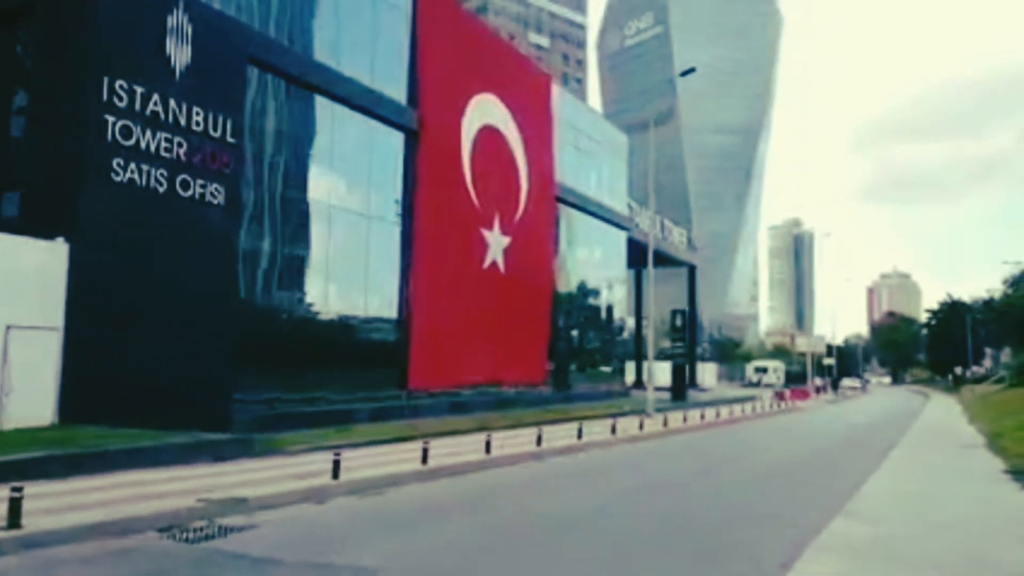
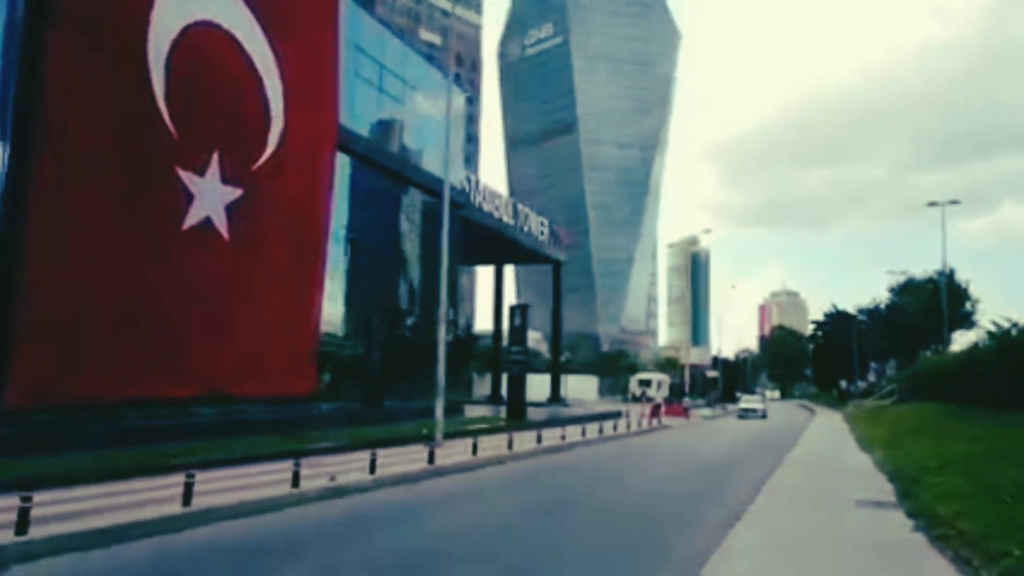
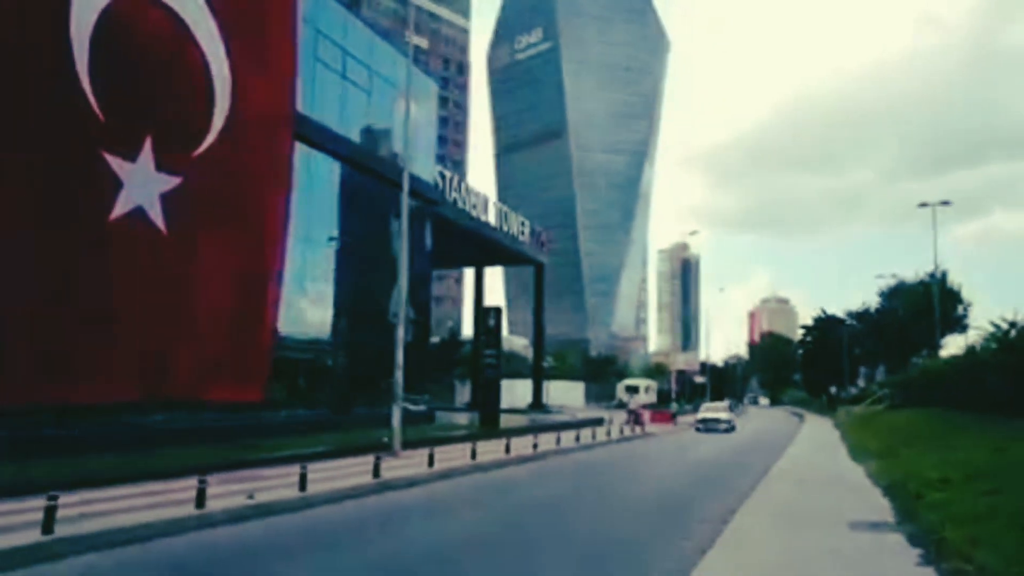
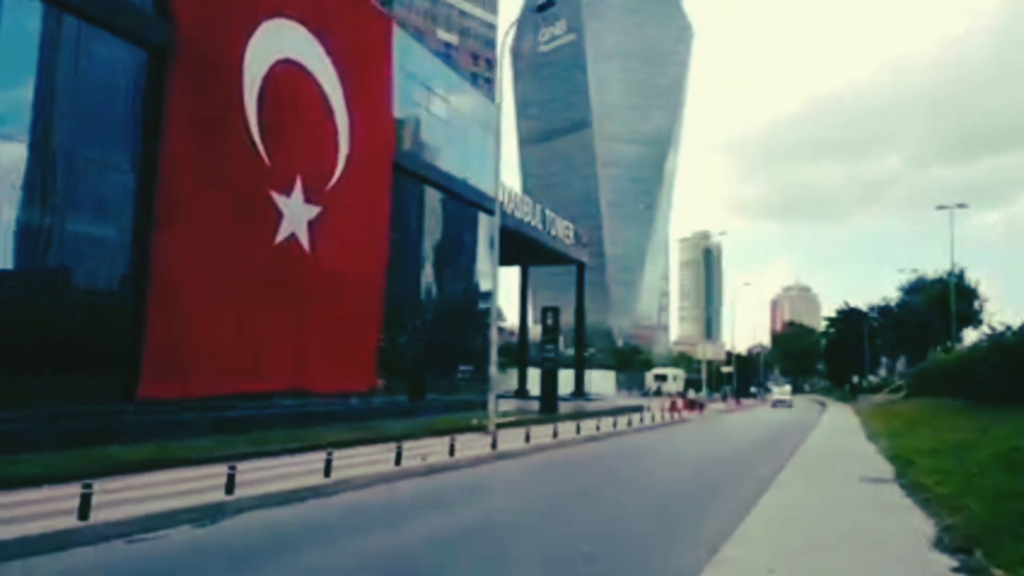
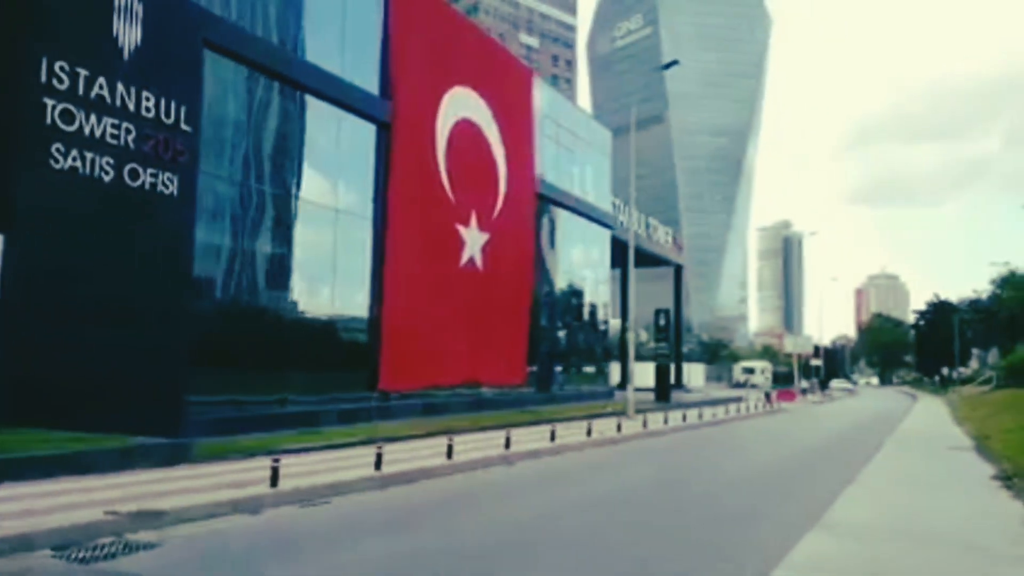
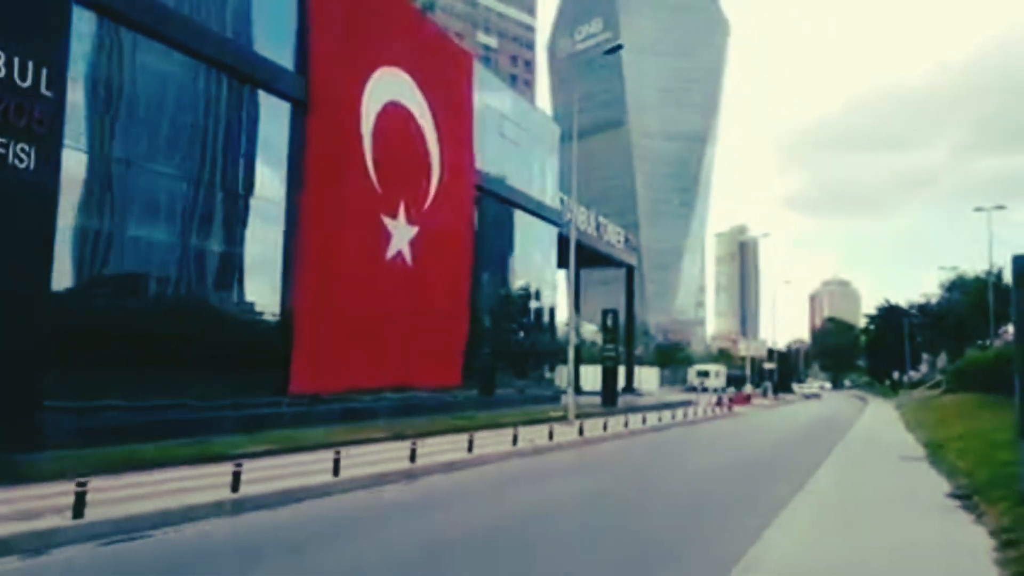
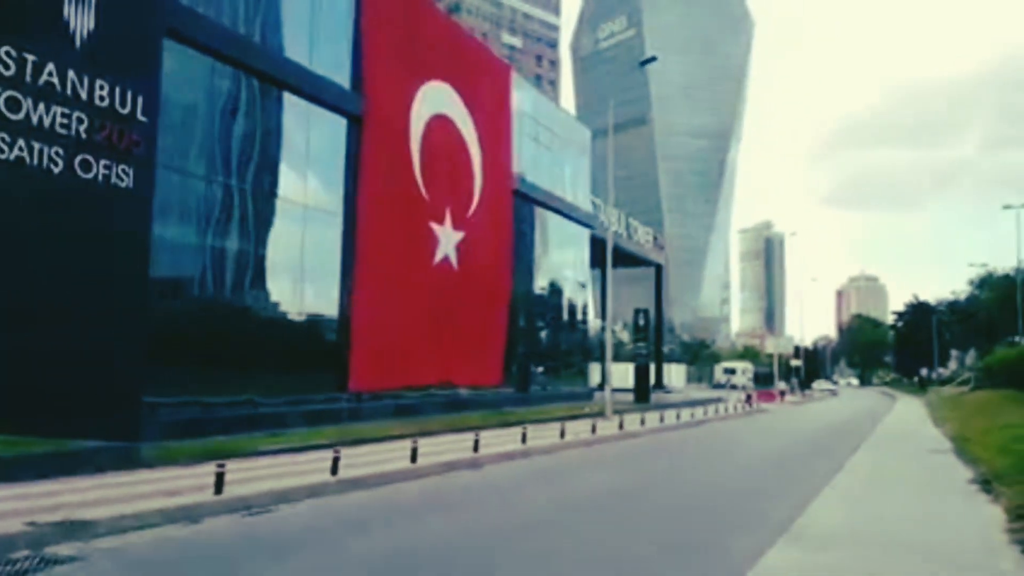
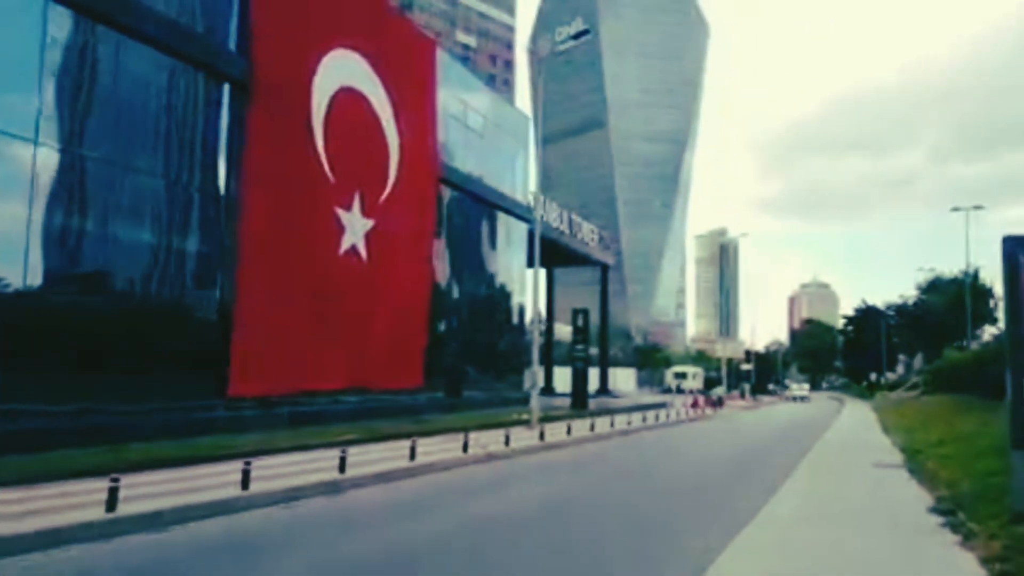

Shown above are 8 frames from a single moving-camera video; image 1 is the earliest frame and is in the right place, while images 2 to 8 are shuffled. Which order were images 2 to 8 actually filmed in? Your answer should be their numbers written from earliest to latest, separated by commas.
5, 7, 6, 8, 4, 2, 3
